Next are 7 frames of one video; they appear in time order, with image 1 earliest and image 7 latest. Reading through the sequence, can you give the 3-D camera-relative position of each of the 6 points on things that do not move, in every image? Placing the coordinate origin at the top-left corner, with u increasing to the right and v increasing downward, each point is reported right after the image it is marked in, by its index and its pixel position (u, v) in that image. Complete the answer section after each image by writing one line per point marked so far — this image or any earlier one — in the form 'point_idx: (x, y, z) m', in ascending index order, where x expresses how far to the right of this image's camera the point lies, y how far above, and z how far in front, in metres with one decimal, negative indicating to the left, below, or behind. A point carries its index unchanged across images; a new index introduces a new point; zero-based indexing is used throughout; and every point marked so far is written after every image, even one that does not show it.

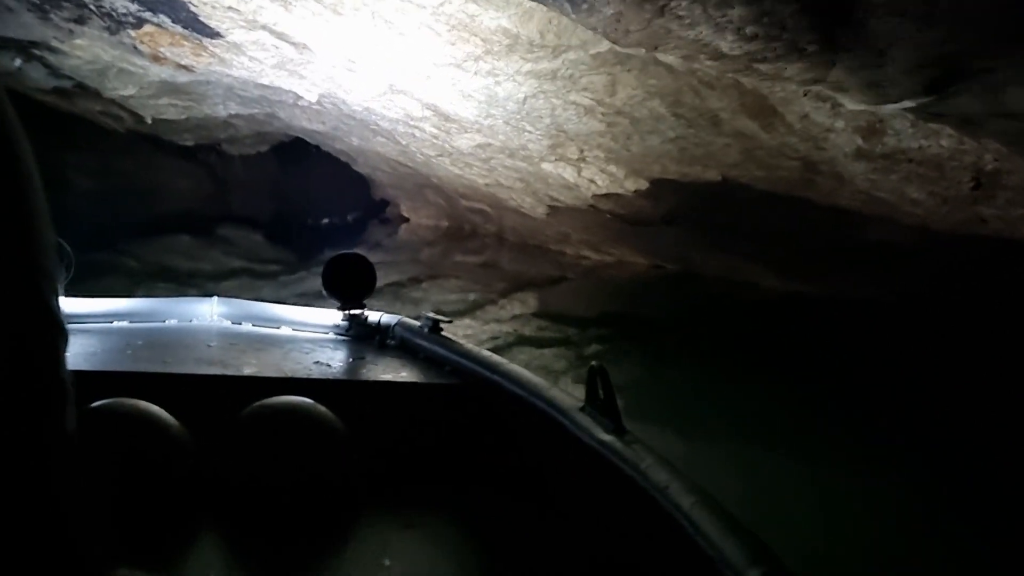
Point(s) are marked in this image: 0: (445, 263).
0: (-0.6, +0.2, +8.6) m
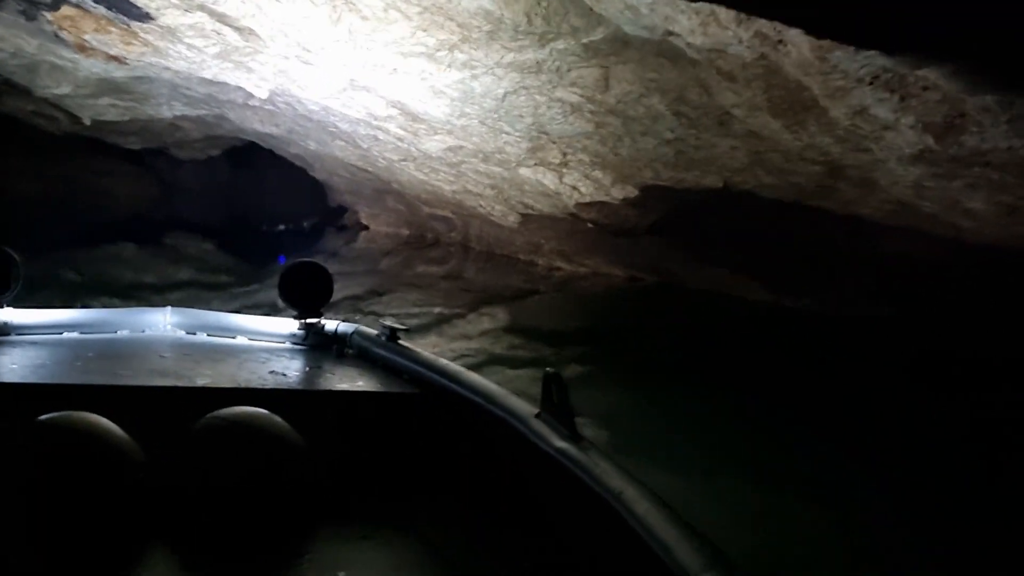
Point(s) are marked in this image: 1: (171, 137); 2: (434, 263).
0: (-0.9, +0.1, +8.1) m
1: (-3.4, +1.5, +9.3) m
2: (-0.7, +0.2, +8.4) m
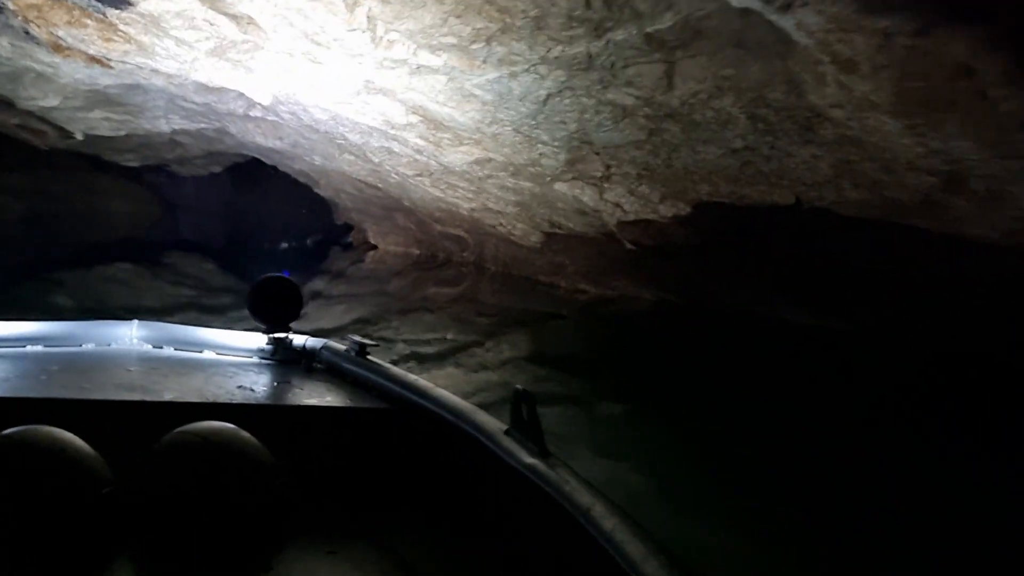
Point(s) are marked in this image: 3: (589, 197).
0: (-0.8, -0.1, +7.6) m
1: (-3.2, +1.3, +8.9) m
2: (-0.6, 0.0, +7.9) m
3: (+0.3, +0.4, +3.8) m
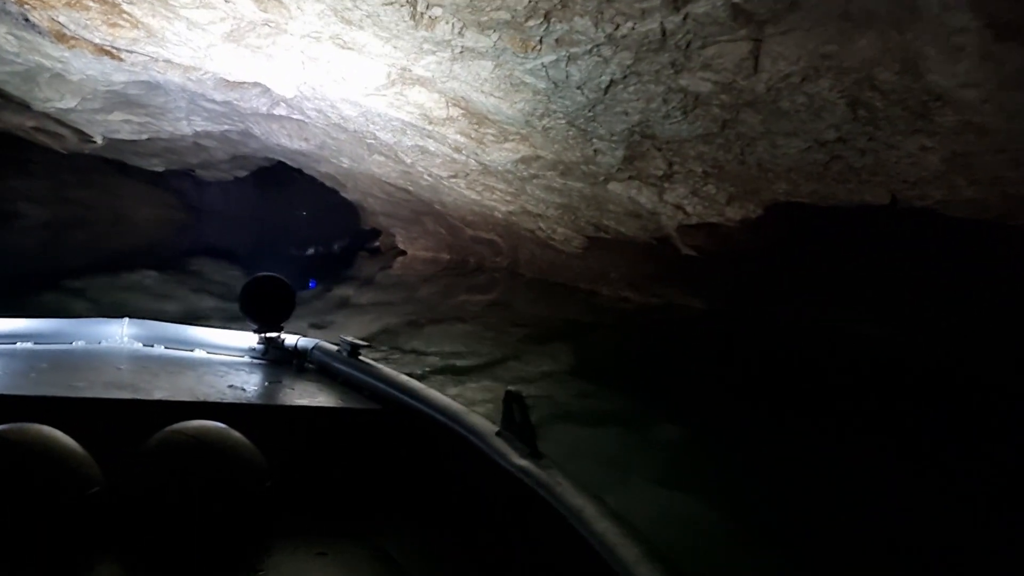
0: (-0.5, -0.1, +7.3) m
1: (-2.9, +1.2, +8.6) m
2: (-0.3, 0.0, +7.6) m
3: (+0.5, +0.3, +3.4) m
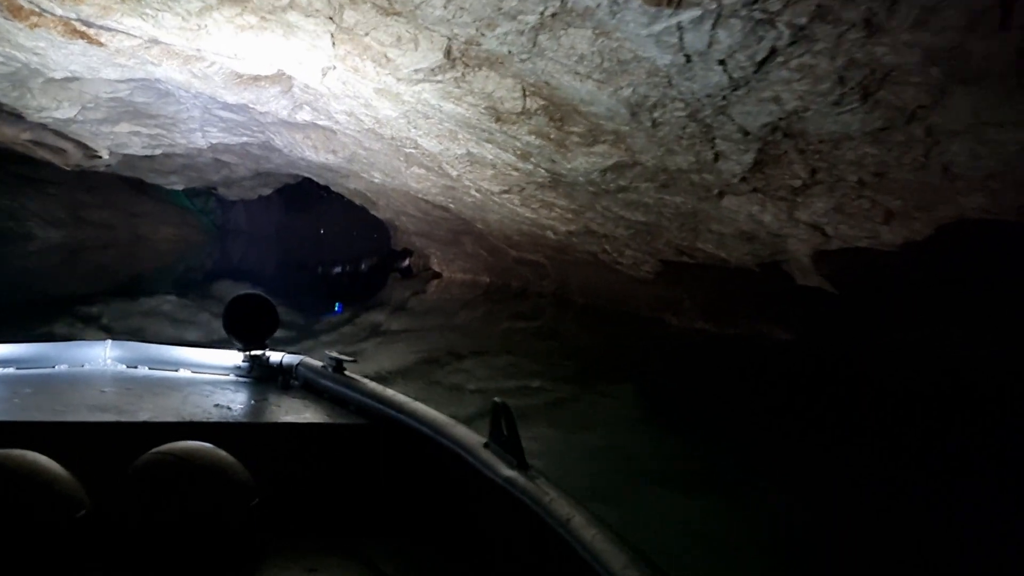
0: (-0.1, -0.3, +6.6) m
1: (-2.5, +1.0, +8.0) m
2: (+0.1, -0.2, +6.9) m
3: (+0.7, +0.2, +2.7) m
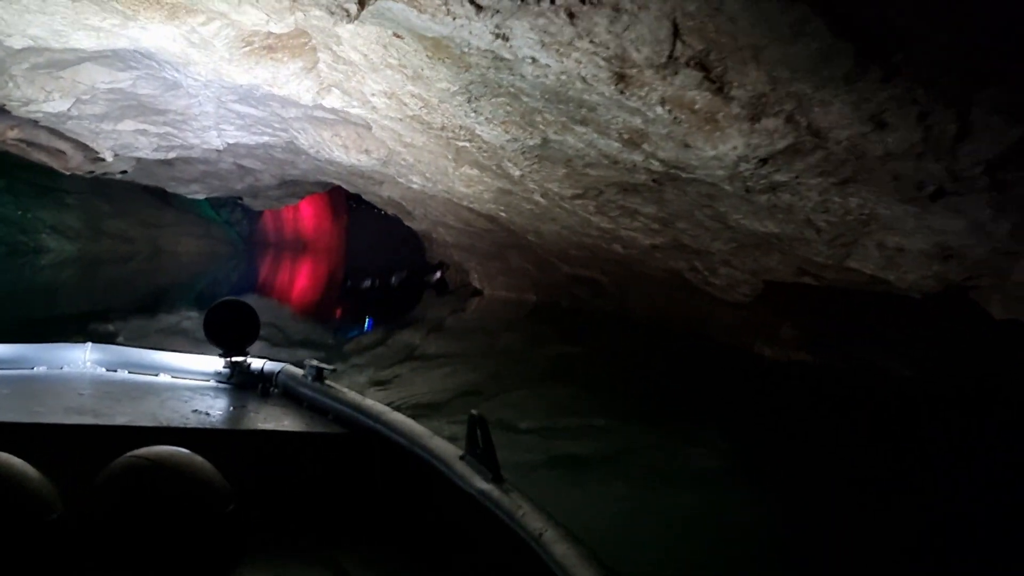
0: (+0.2, -0.4, +5.8) m
1: (-2.1, +0.8, +7.3) m
2: (+0.4, -0.3, +6.1) m
3: (+1.0, +0.1, +1.9) m
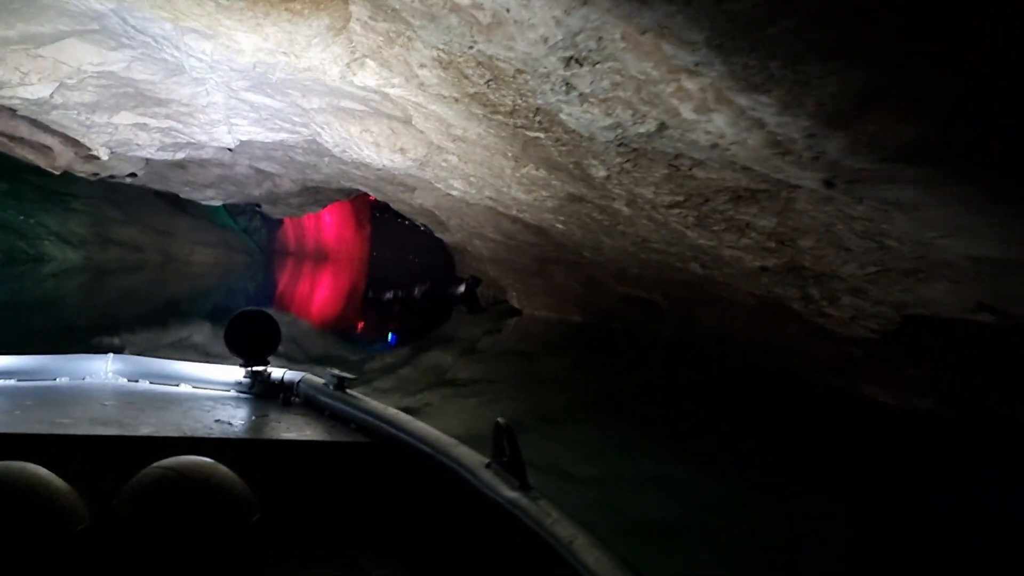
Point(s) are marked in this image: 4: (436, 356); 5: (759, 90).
0: (+0.5, -0.6, +5.0) m
1: (-1.8, +0.7, +6.6) m
2: (+0.7, -0.5, +5.3) m
3: (+1.2, 0.0, +1.1) m
4: (-0.5, -0.5, +6.1) m
5: (+0.4, +0.3, +1.5) m
